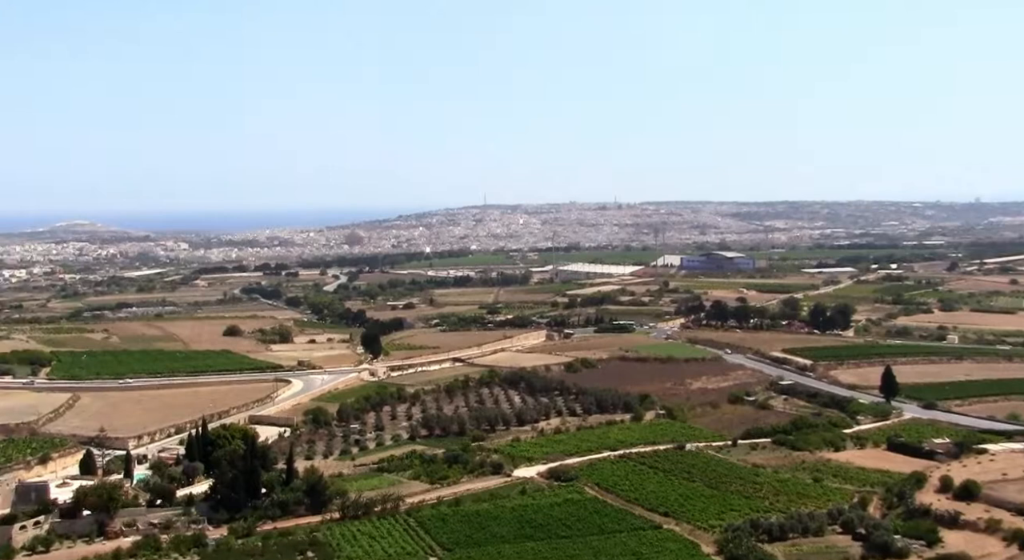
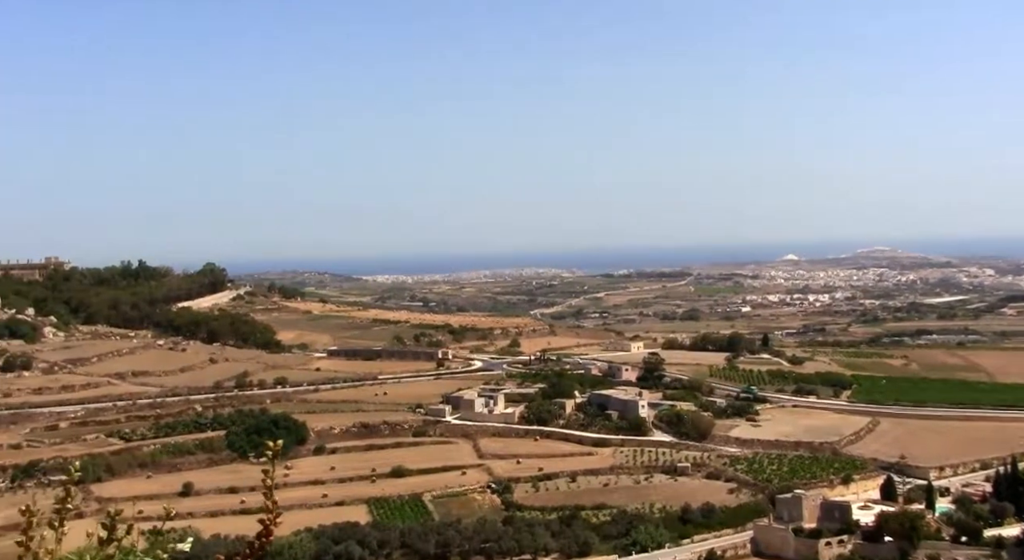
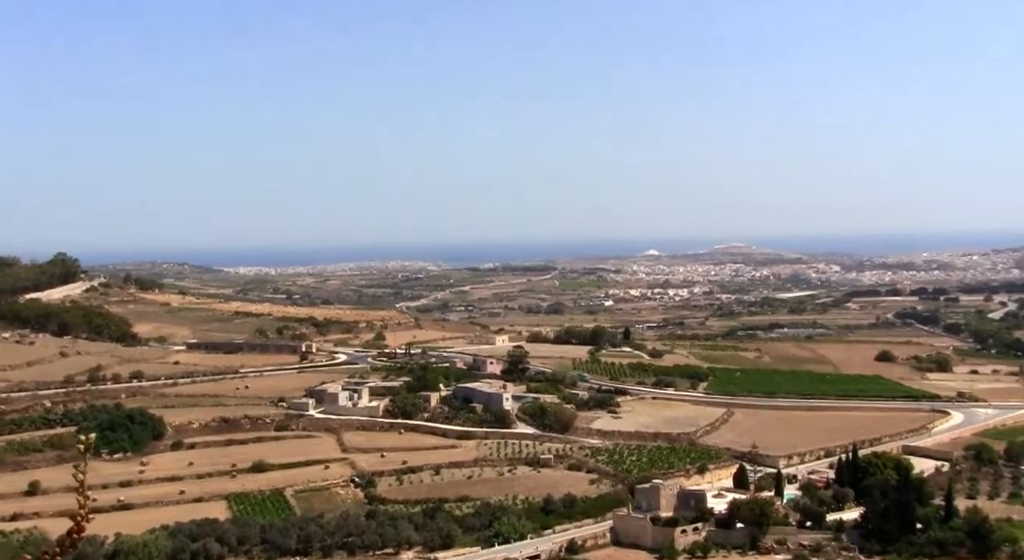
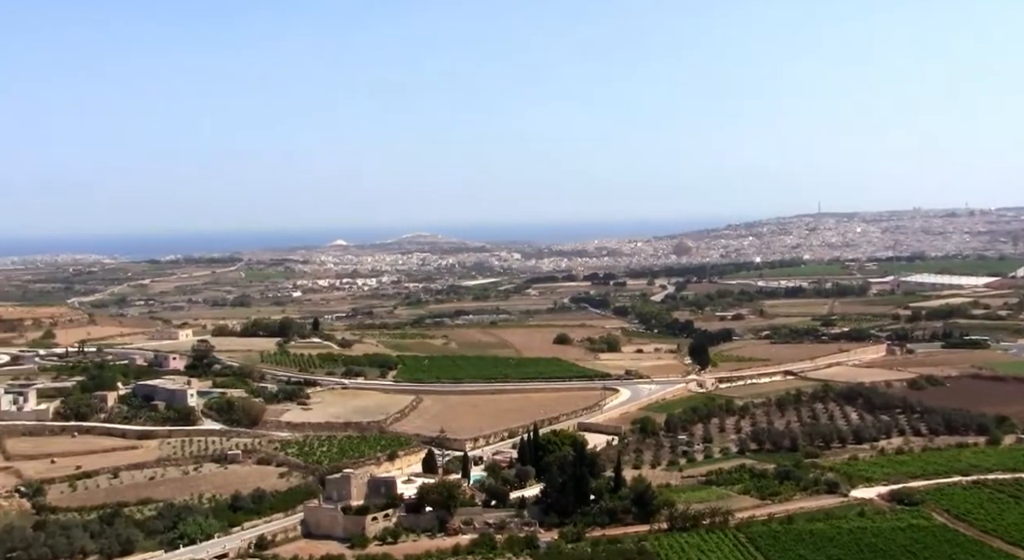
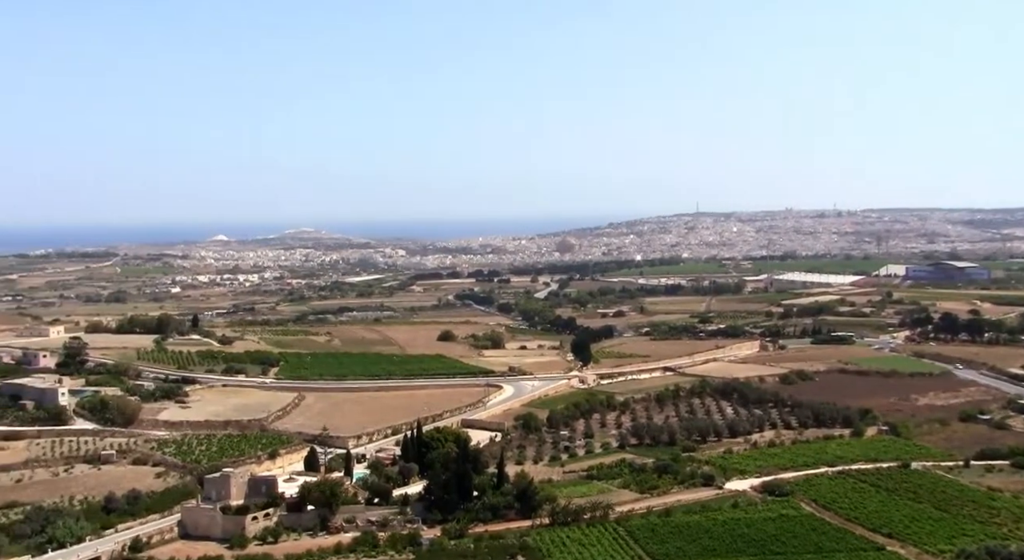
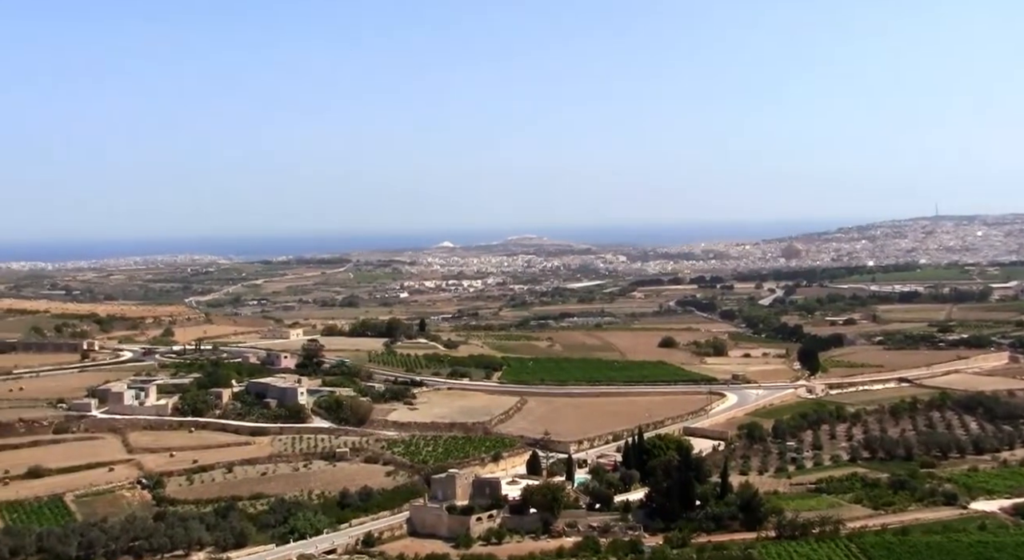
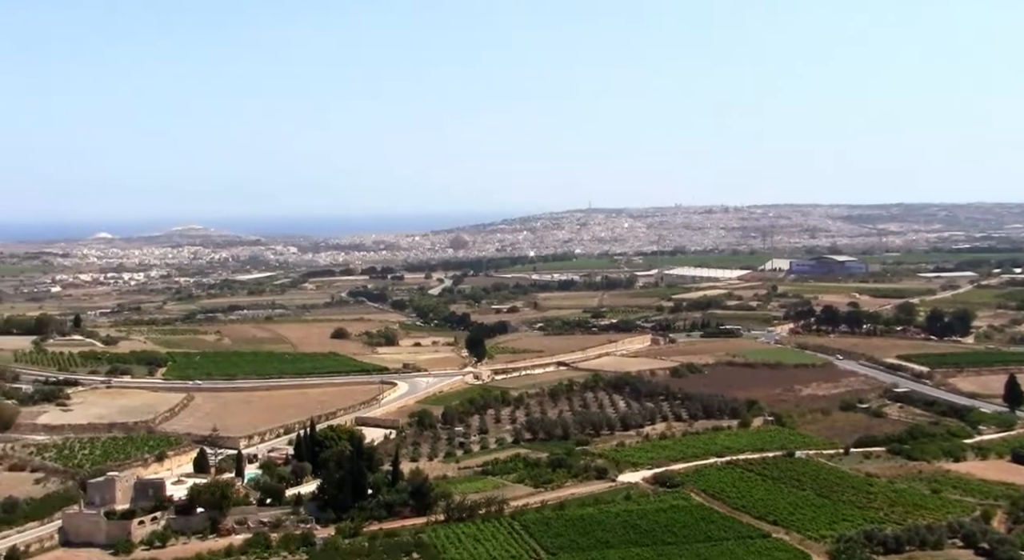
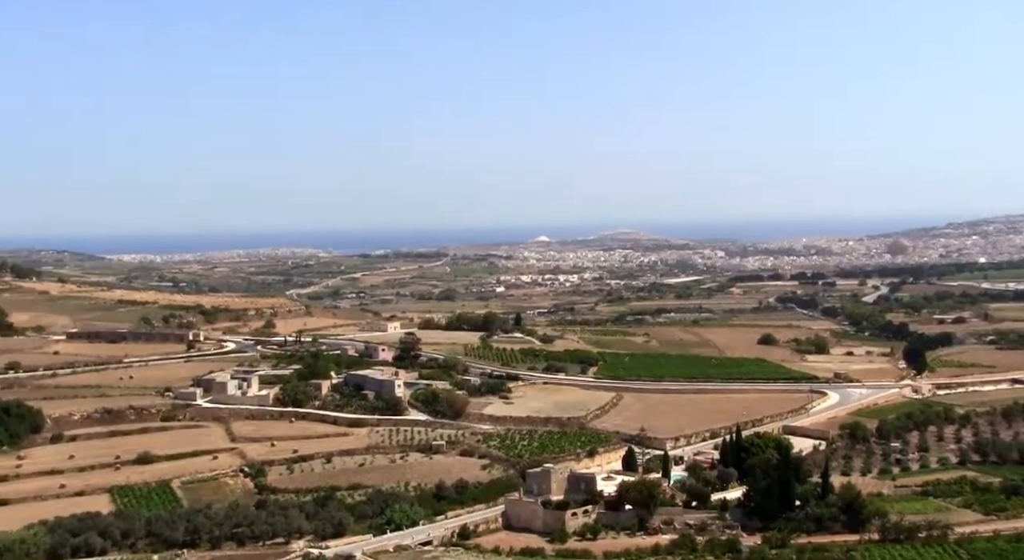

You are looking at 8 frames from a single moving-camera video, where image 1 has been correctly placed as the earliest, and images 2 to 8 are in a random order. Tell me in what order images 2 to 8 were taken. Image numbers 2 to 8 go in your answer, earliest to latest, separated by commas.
7, 5, 4, 6, 8, 3, 2
